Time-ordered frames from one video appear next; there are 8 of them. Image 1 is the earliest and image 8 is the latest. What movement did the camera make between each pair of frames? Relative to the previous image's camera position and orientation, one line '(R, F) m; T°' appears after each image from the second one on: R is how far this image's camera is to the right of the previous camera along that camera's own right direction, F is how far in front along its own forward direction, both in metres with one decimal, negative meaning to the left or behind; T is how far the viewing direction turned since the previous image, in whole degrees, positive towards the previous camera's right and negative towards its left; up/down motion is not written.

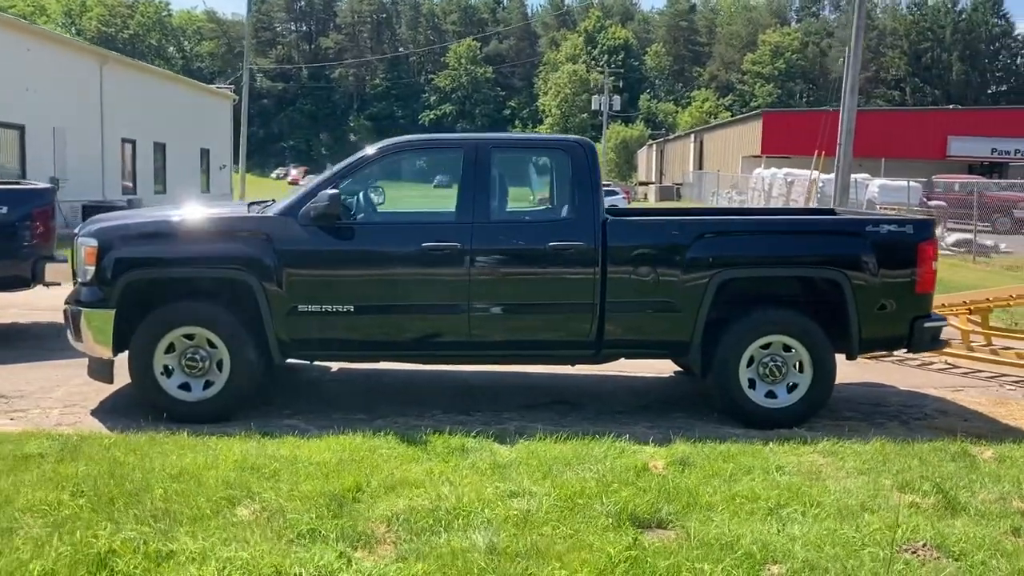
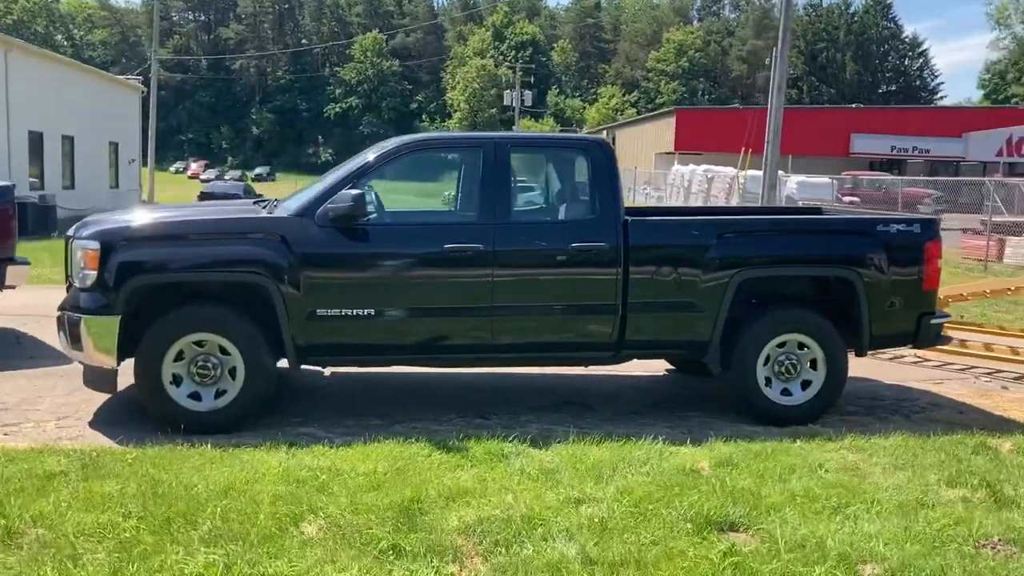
(-0.8, +0.1) m; +6°
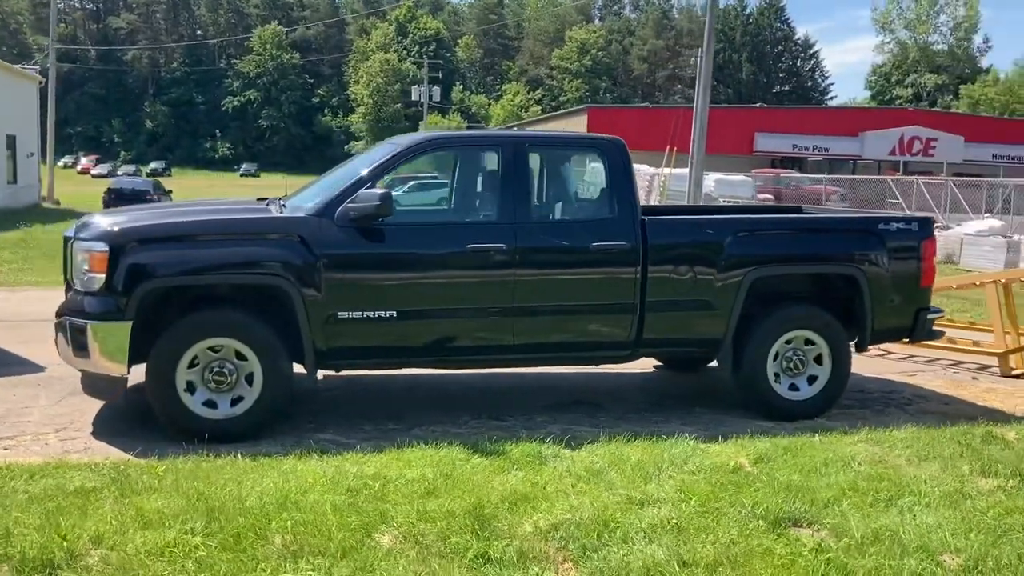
(-0.8, +0.1) m; +6°
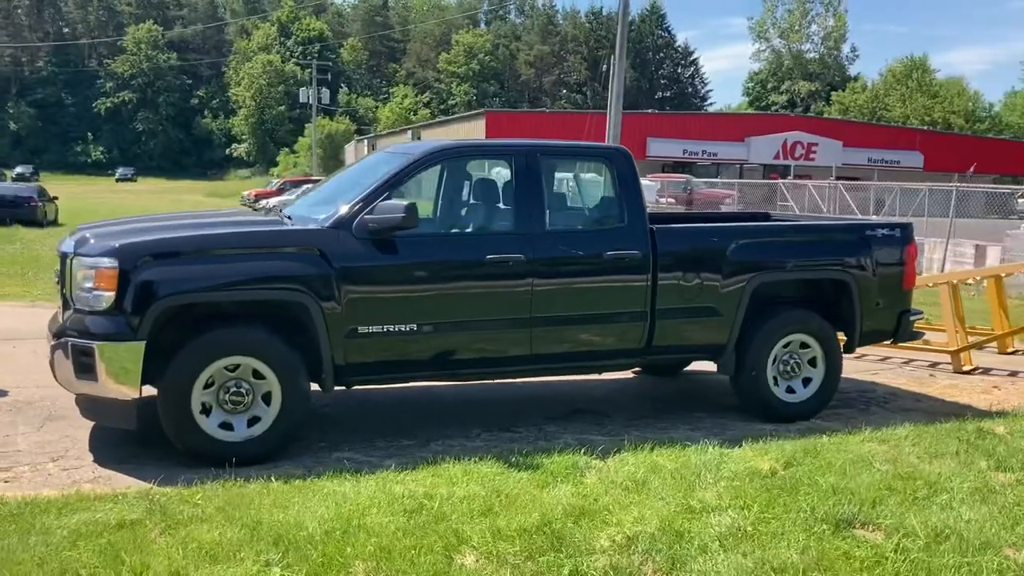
(-0.8, +0.1) m; +7°
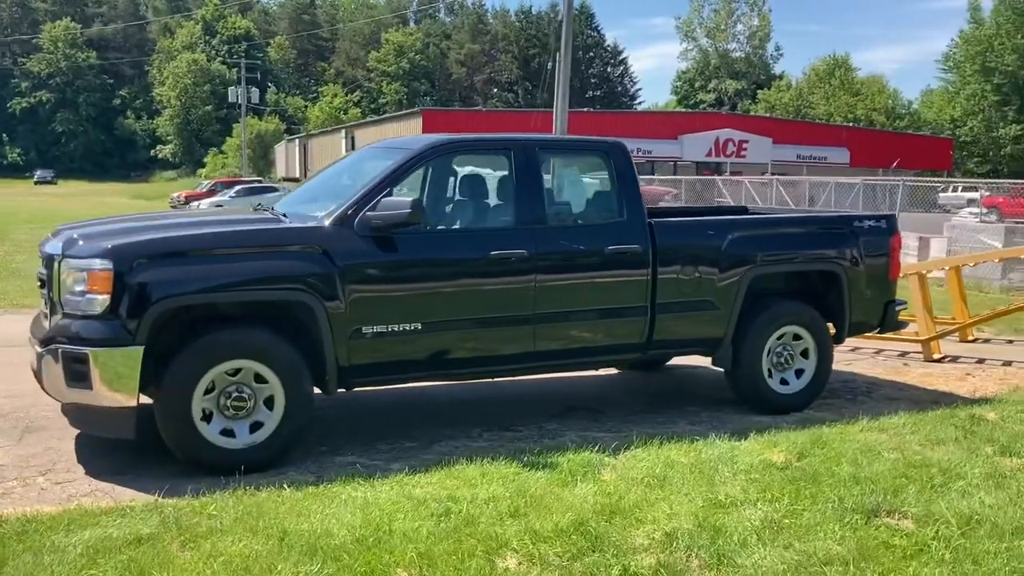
(-0.4, +0.1) m; +4°
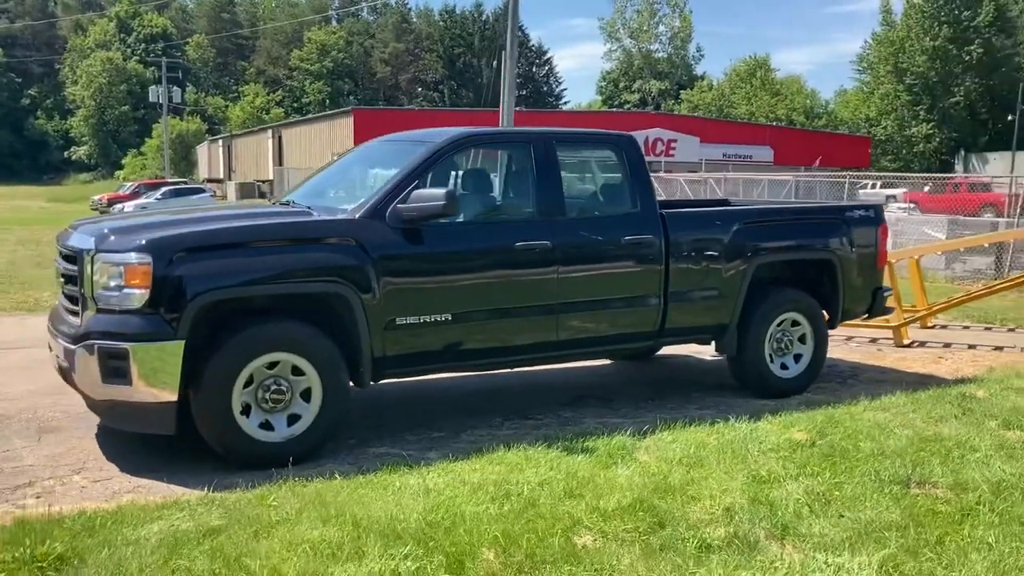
(-0.6, -0.1) m; +4°
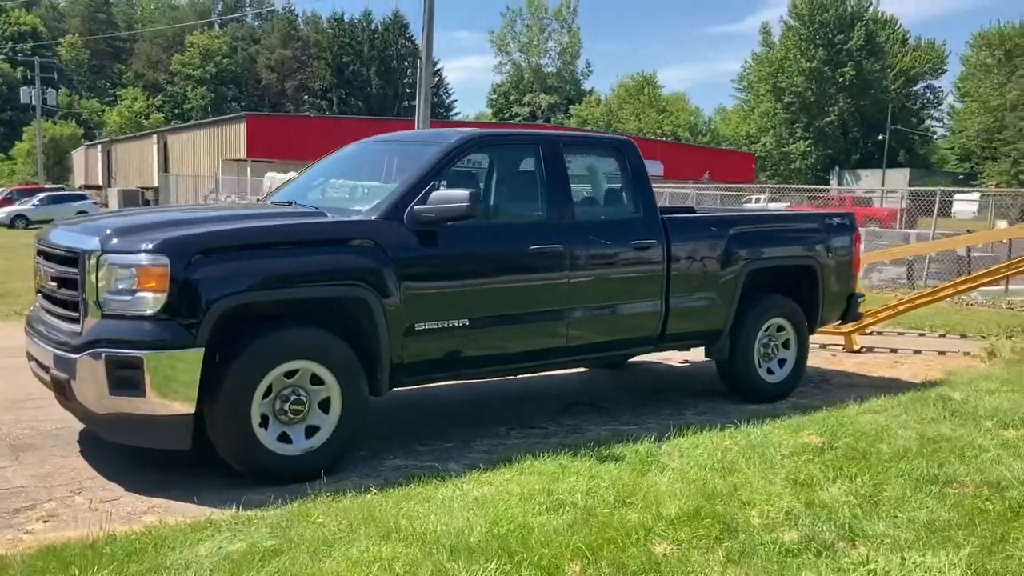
(-0.8, +0.2) m; +7°
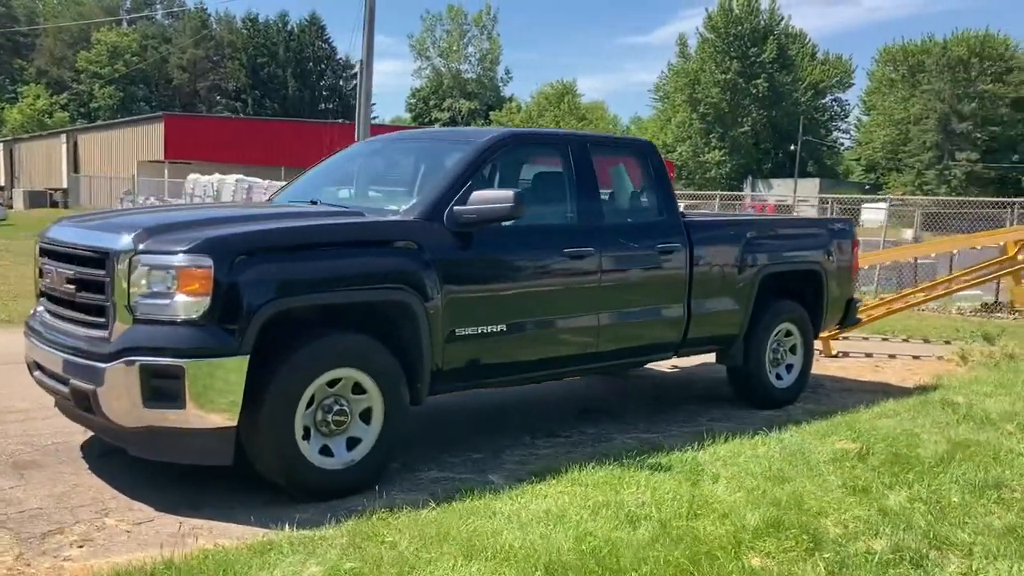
(-0.7, +0.2) m; +5°
